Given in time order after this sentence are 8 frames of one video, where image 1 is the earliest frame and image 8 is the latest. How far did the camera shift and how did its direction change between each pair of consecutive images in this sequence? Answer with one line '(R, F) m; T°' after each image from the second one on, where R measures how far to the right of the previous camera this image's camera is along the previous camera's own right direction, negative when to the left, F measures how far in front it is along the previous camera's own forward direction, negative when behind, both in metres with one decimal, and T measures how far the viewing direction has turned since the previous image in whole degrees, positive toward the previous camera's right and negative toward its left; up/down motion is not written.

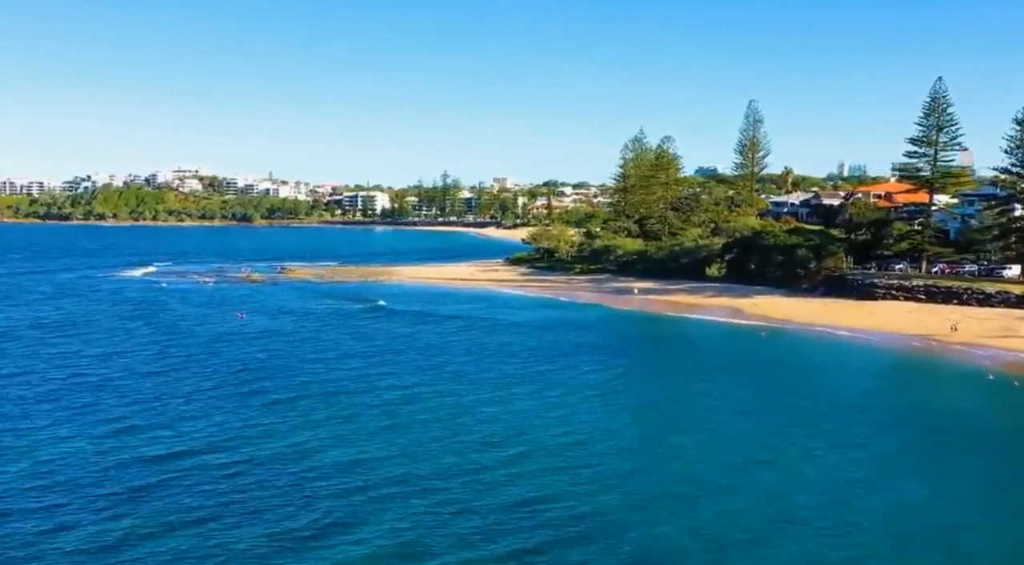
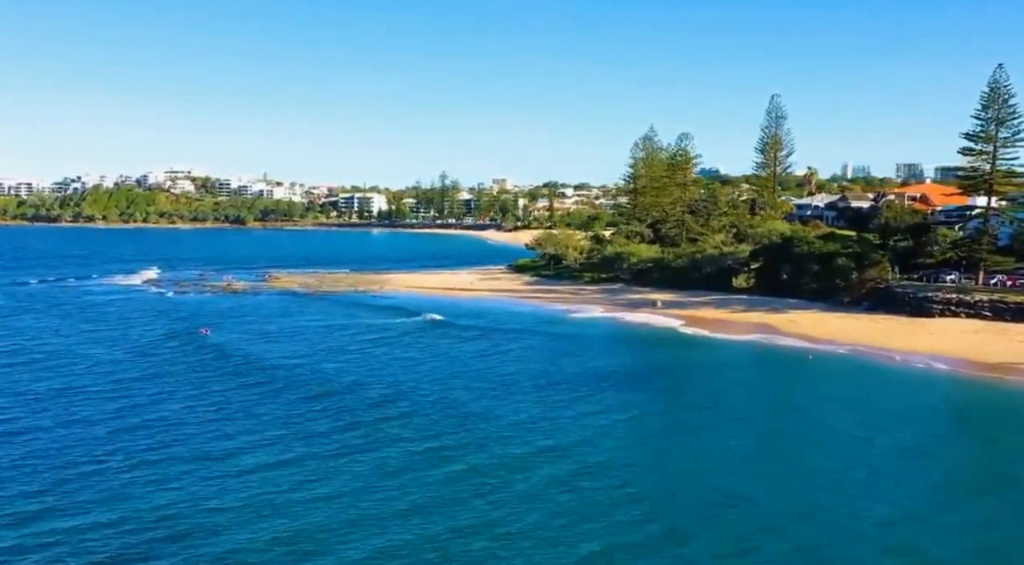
(-0.3, +5.7) m; 0°
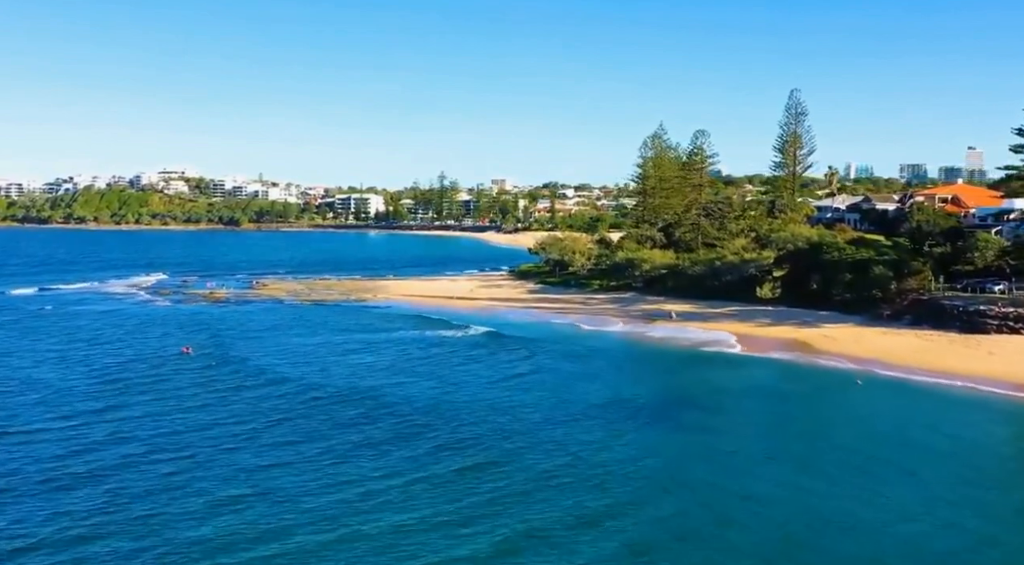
(-0.3, +4.3) m; 0°
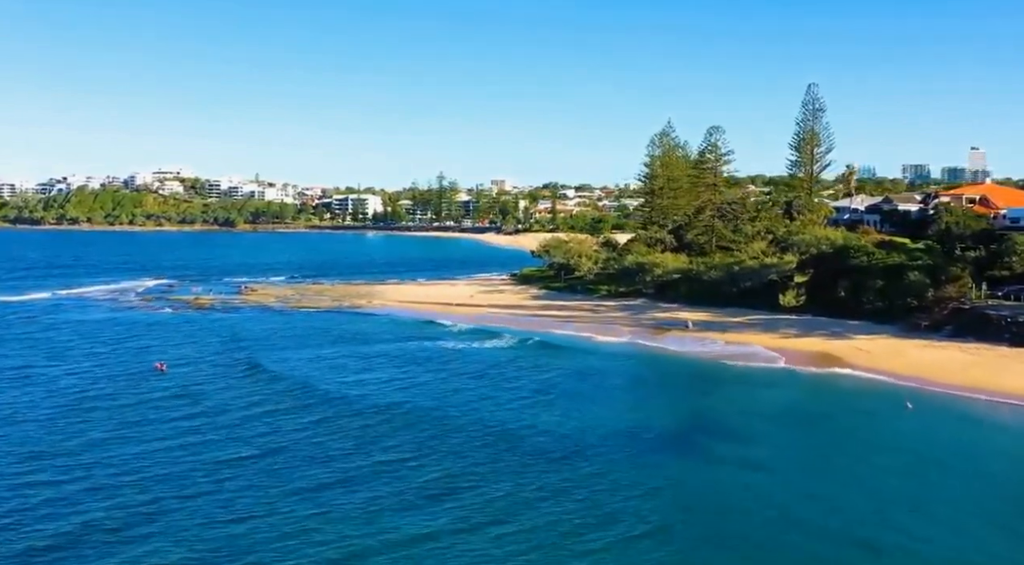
(-0.2, +3.4) m; 0°
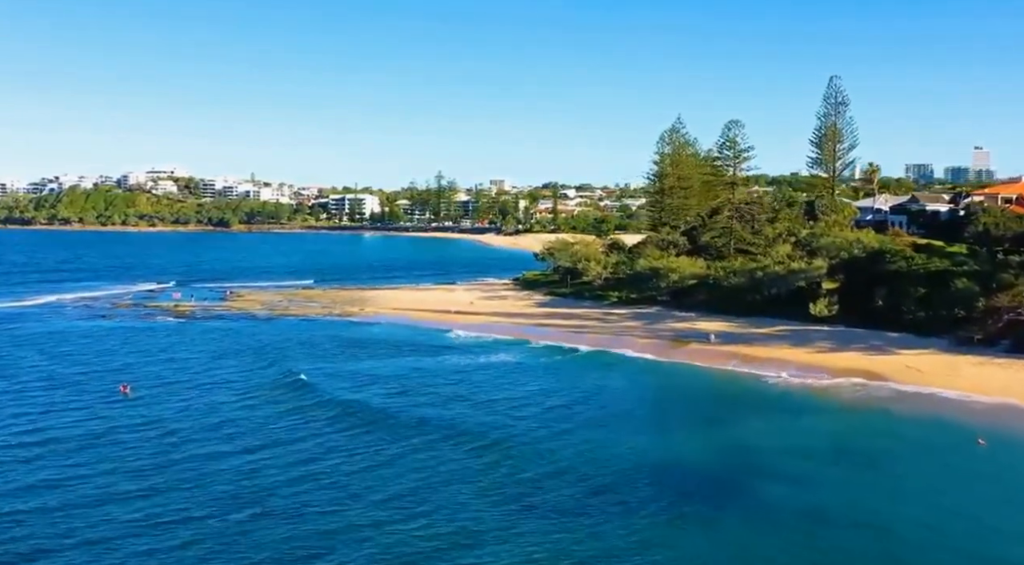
(-0.2, +3.9) m; 0°
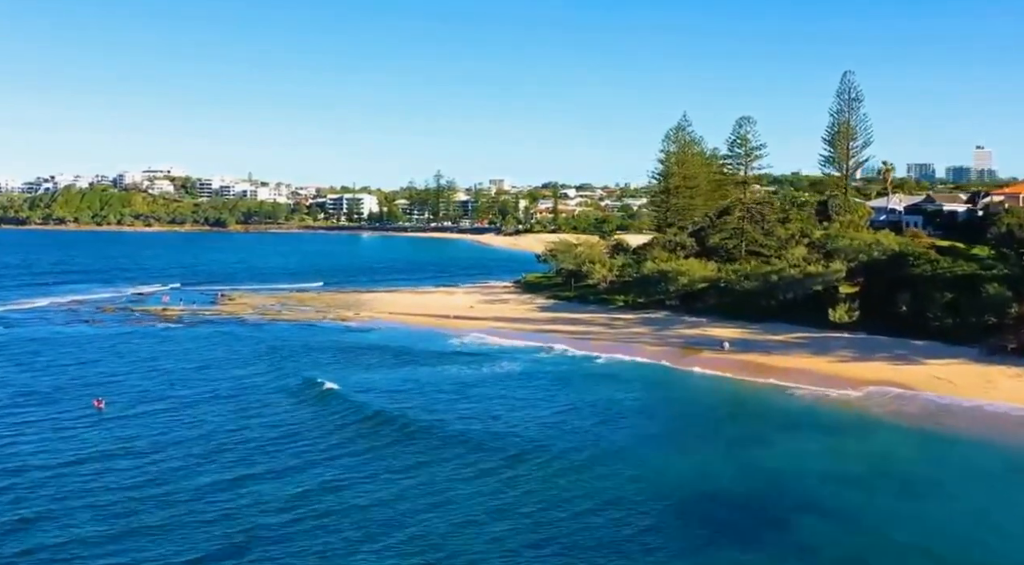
(-0.1, +2.2) m; 0°
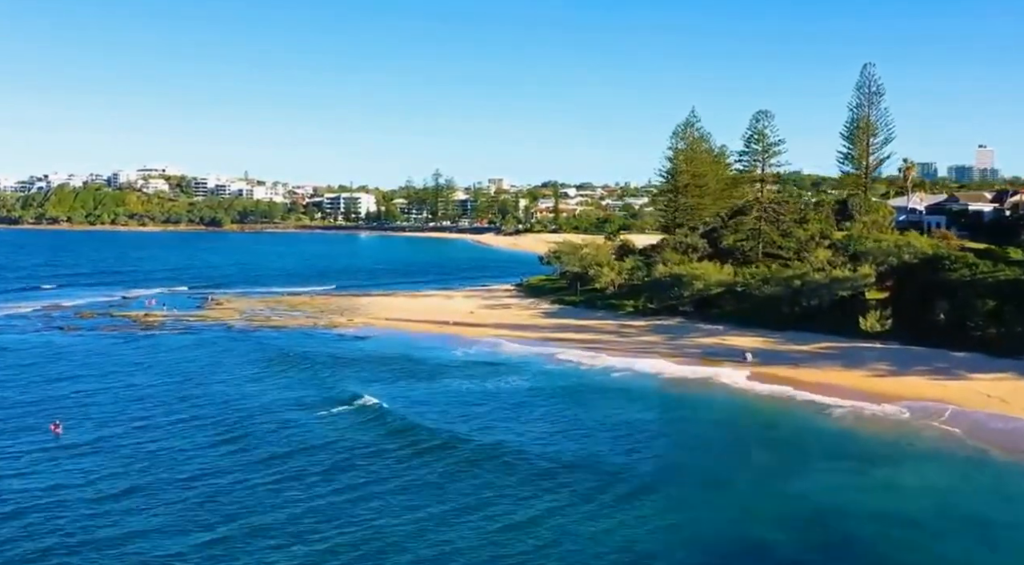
(-0.2, +2.9) m; 0°
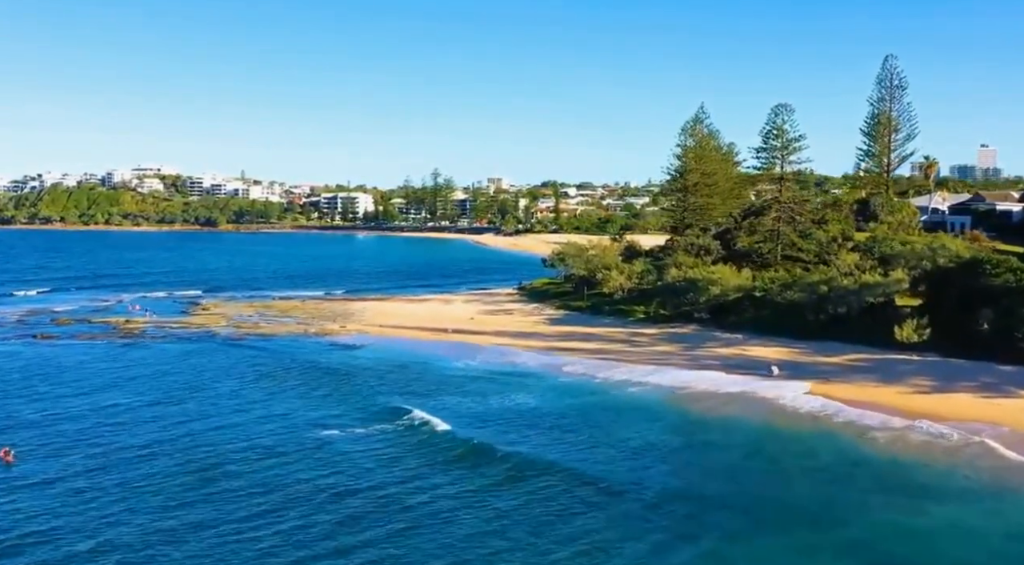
(-0.2, +2.8) m; 0°
